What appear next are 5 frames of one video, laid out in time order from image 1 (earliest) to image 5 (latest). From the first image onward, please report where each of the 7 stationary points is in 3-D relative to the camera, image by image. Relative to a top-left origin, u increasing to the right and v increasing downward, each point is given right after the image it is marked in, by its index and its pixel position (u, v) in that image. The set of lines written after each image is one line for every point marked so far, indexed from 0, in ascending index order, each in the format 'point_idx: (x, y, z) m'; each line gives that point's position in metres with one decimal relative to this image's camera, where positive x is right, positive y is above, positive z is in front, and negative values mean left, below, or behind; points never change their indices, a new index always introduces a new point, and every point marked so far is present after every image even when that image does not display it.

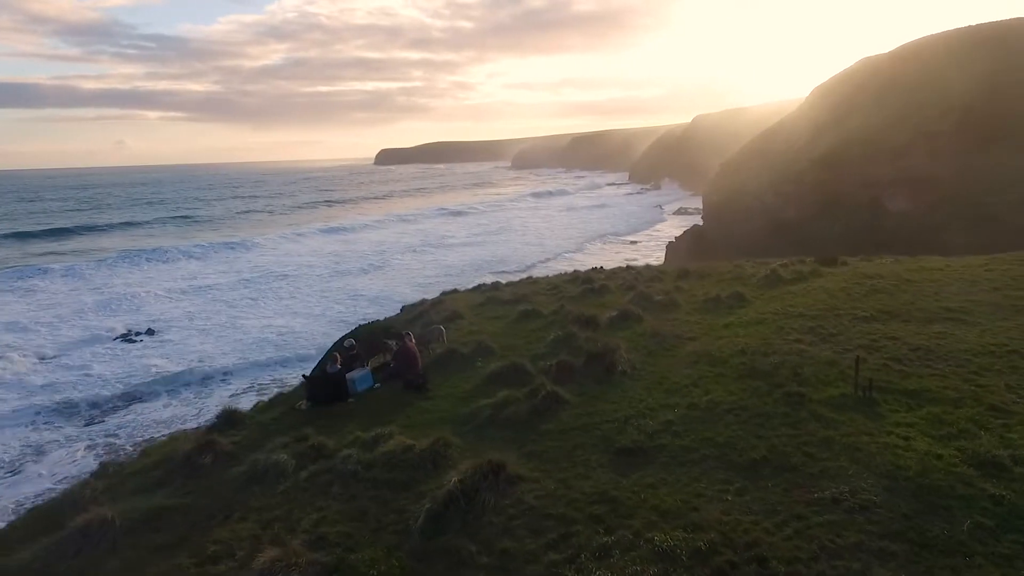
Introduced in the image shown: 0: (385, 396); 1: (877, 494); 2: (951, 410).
0: (-1.5, -1.3, +8.0) m
1: (+2.4, -1.4, +4.5) m
2: (+3.8, -1.1, +5.8) m
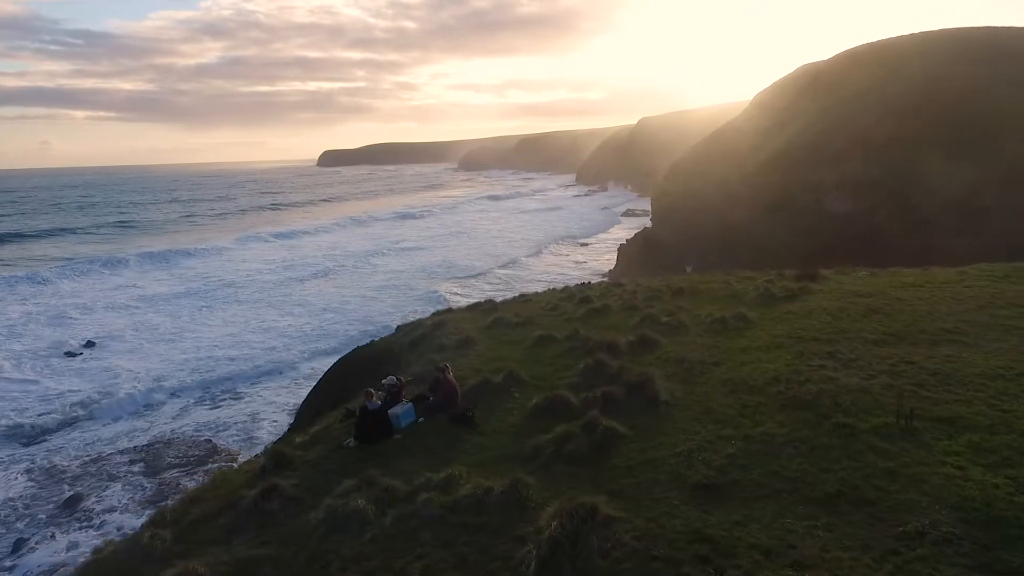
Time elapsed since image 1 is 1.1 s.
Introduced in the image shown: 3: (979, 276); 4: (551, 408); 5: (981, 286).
0: (-0.9, -1.7, +8.1) m
1: (+3.3, -1.8, +4.9) m
2: (+4.5, -1.4, +6.4) m
3: (+10.0, +0.2, +14.3) m
4: (+0.5, -1.5, +8.2) m
5: (+9.2, 0.0, +13.1) m
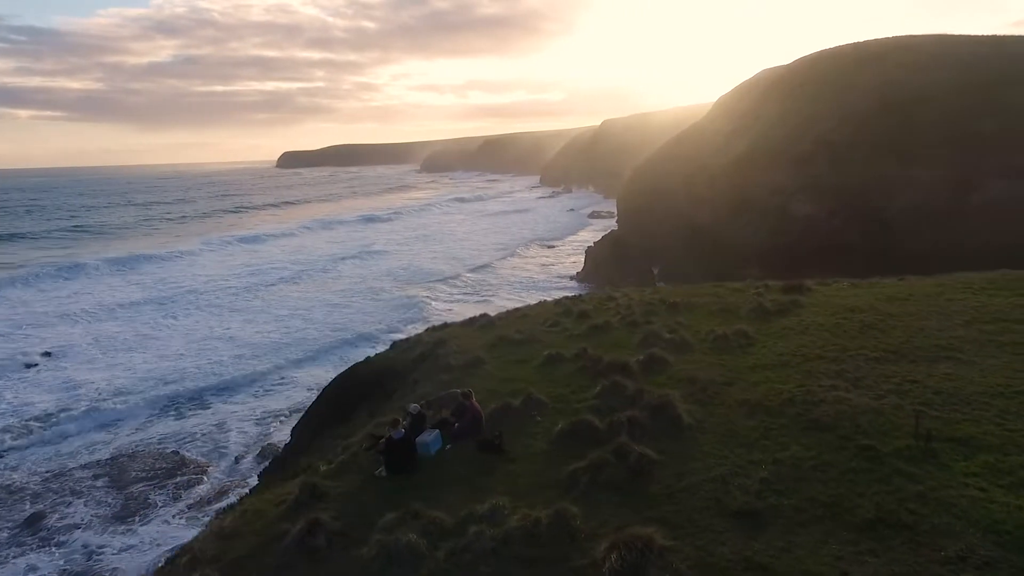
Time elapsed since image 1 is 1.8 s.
0: (-0.6, -2.1, +8.3) m
1: (+3.8, -2.1, +5.3) m
2: (+5.0, -1.7, +6.8) m
3: (+10.0, 0.0, +15.0) m
4: (+0.8, -1.8, +8.4) m
5: (+9.3, -0.2, +13.8) m
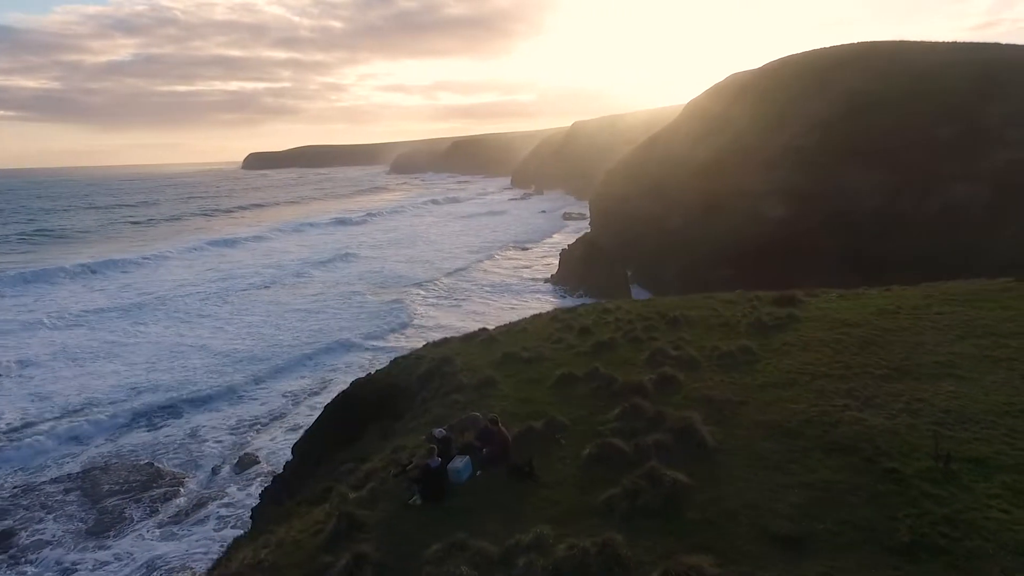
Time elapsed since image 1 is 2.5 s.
0: (-0.2, -2.5, +8.4) m
1: (+4.3, -2.4, +5.6) m
2: (+5.4, -2.0, +7.2) m
3: (+10.1, -0.3, +15.6) m
4: (+1.2, -2.2, +8.6) m
5: (+9.4, -0.5, +14.4) m
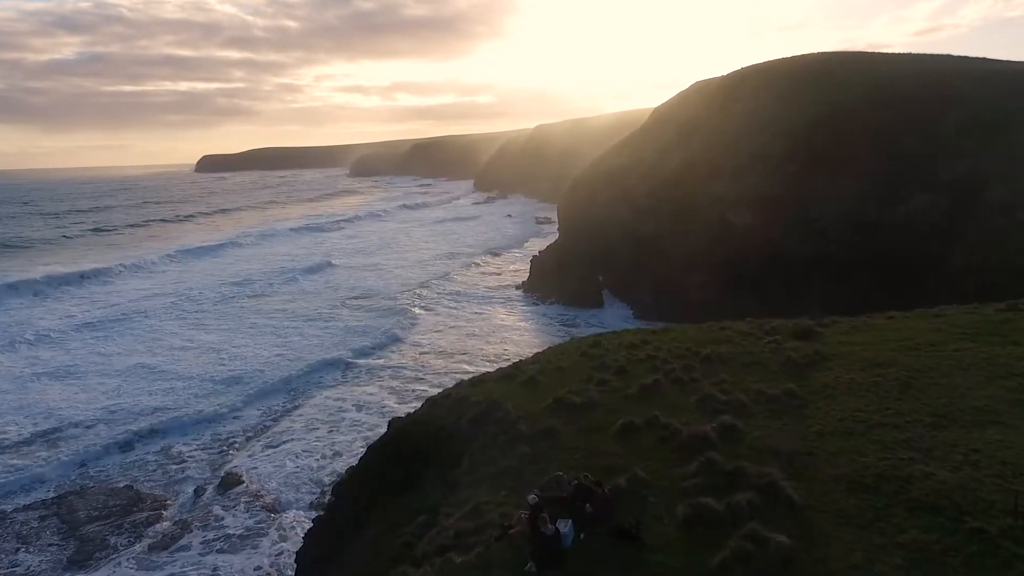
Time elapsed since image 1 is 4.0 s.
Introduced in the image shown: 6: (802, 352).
0: (+1.3, -3.5, +8.9) m
1: (+5.9, -3.3, +6.4) m
2: (+6.9, -3.0, +8.0) m
3: (+11.1, -1.2, +16.7) m
4: (+2.6, -3.2, +9.2) m
5: (+10.5, -1.4, +15.4) m
6: (+7.0, -1.6, +16.3) m
